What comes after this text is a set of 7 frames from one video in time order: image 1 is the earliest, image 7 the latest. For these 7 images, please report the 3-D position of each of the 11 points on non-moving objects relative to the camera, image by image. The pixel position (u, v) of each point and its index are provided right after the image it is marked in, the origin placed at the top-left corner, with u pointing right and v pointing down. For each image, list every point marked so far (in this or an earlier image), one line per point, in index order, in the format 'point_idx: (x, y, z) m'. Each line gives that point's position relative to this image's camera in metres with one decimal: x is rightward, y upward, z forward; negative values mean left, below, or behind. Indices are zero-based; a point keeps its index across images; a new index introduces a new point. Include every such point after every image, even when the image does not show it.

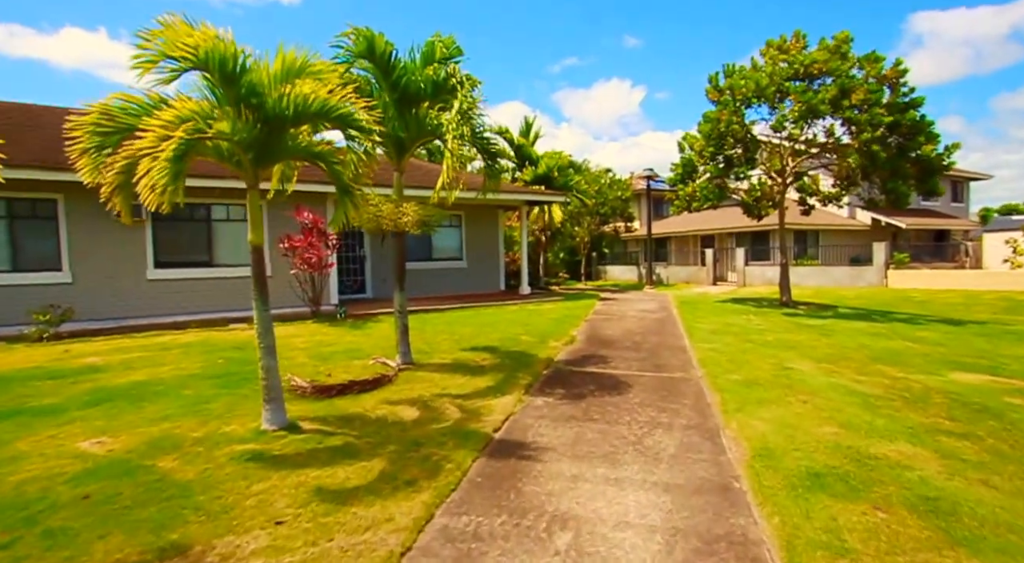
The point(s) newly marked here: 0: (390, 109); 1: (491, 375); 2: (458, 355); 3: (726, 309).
0: (-1.6, +2.1, +6.7) m
1: (-0.3, -1.2, +6.7) m
2: (-0.8, -1.1, +7.8) m
3: (+4.9, -0.7, +12.6) m
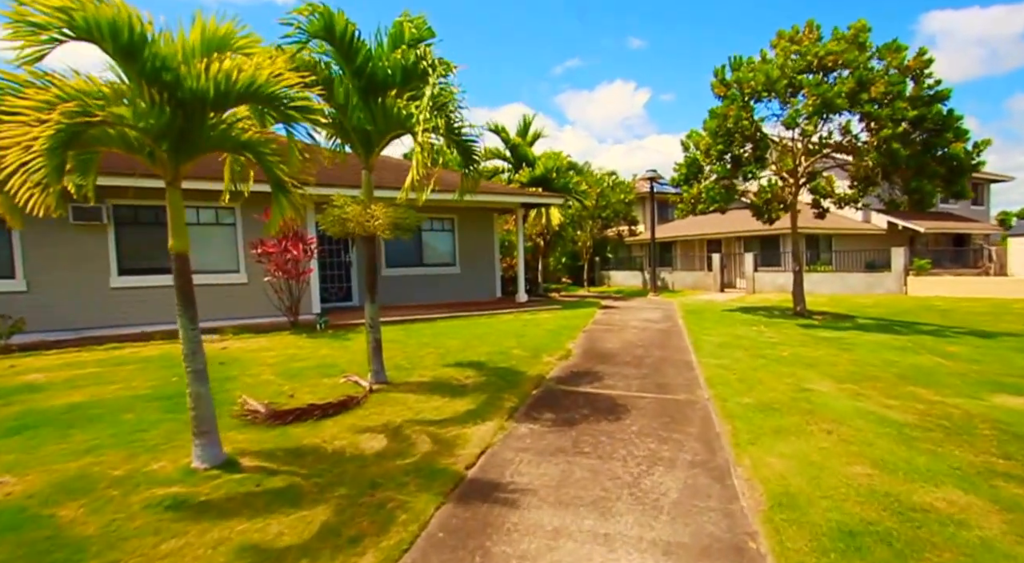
0: (-1.7, +2.0, +6.0) m
1: (-0.4, -1.3, +6.0) m
2: (-0.9, -1.2, +7.1) m
3: (+4.8, -0.8, +11.8) m
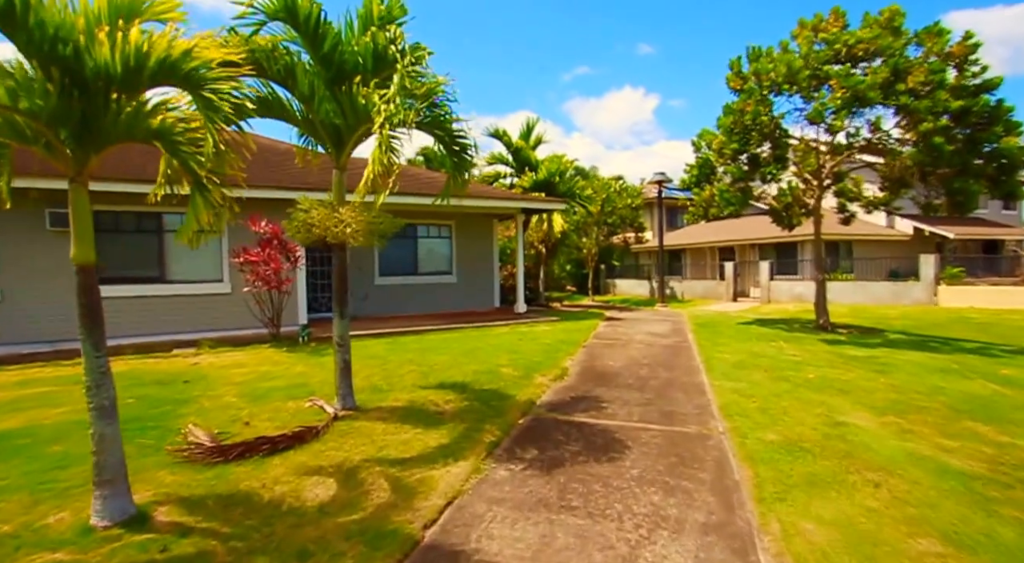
0: (-1.9, +1.8, +5.3) m
1: (-0.6, -1.4, +5.2) m
2: (-1.1, -1.3, +6.4) m
3: (+4.7, -1.0, +10.9) m
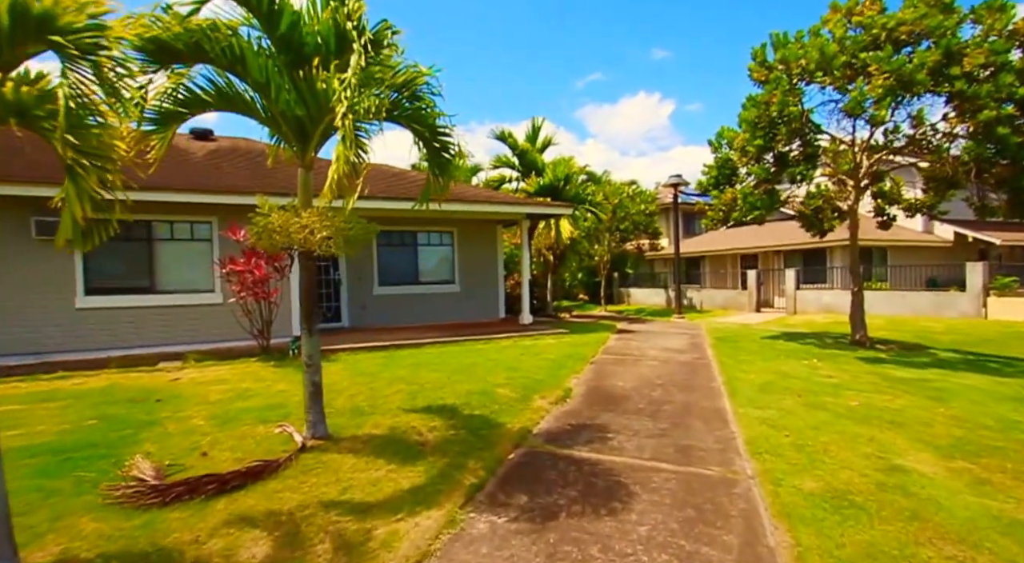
0: (-2.0, +1.7, +4.6) m
1: (-0.7, -1.5, +4.5) m
2: (-1.1, -1.4, +5.6) m
3: (+4.8, -1.2, +10.0) m
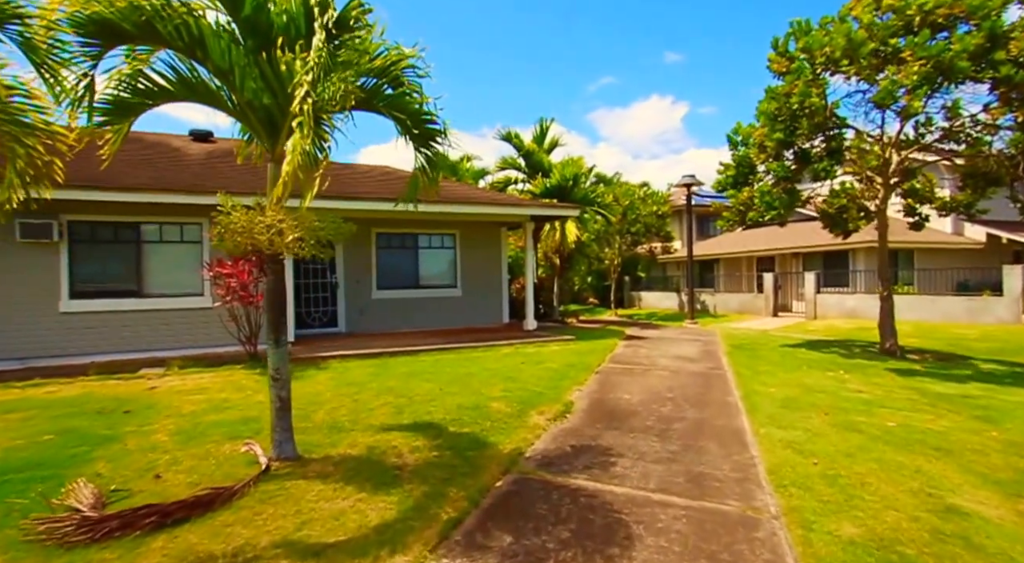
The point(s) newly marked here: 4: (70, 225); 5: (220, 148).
0: (-2.1, +1.7, +4.1) m
1: (-0.8, -1.5, +3.9) m
2: (-1.2, -1.5, +5.1) m
3: (+4.8, -1.3, +9.4) m
4: (-7.3, +1.0, +9.0) m
5: (-7.0, +3.2, +13.2) m
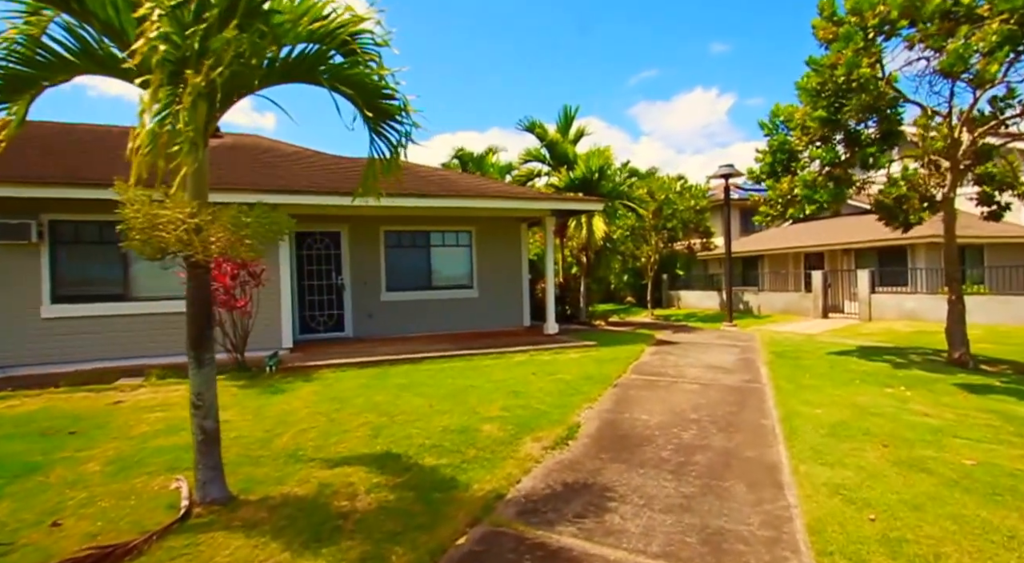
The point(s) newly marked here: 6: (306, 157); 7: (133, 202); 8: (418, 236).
0: (-2.3, +1.7, +3.4) m
1: (-1.0, -1.6, +3.1) m
2: (-1.4, -1.5, +4.3) m
3: (+4.9, -1.3, +8.1) m
4: (-7.2, +0.9, +8.6) m
5: (-6.6, +3.1, +12.8) m
6: (-5.0, +3.0, +13.3) m
7: (-2.4, +0.5, +3.6) m
8: (-2.1, +1.0, +12.6) m
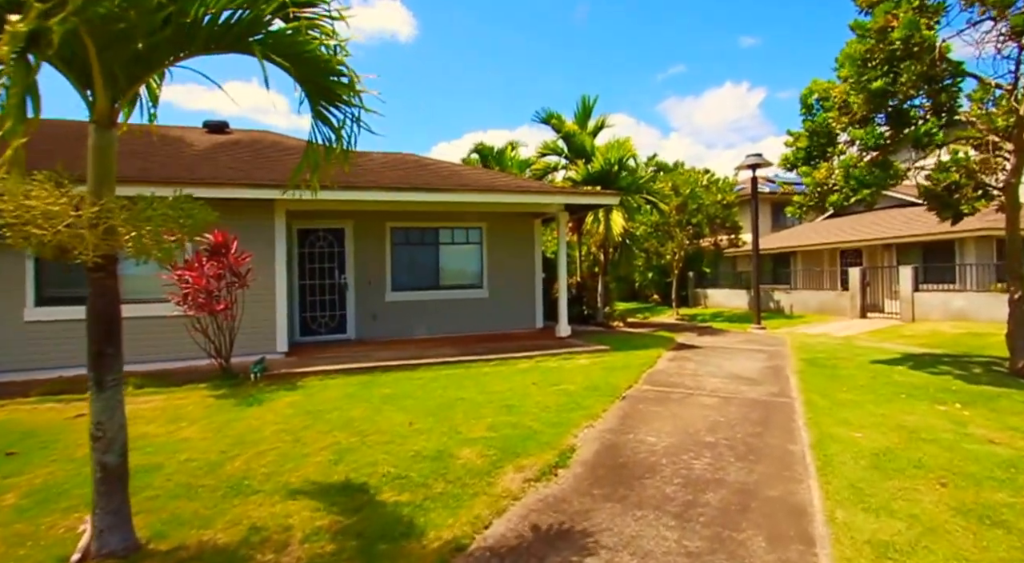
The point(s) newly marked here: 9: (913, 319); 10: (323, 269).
0: (-2.6, +1.6, +2.8) m
1: (-1.3, -1.6, +2.5) m
2: (-1.6, -1.5, +3.7) m
3: (+4.9, -1.3, +7.2) m
4: (-7.2, +0.8, +8.3) m
5: (-6.4, +3.1, +12.3) m
6: (-4.8, +3.0, +12.8) m
7: (-2.7, +0.5, +3.0) m
8: (-1.9, +1.0, +11.9) m
9: (+11.3, -1.1, +15.6) m
10: (-3.9, +0.2, +11.4) m
